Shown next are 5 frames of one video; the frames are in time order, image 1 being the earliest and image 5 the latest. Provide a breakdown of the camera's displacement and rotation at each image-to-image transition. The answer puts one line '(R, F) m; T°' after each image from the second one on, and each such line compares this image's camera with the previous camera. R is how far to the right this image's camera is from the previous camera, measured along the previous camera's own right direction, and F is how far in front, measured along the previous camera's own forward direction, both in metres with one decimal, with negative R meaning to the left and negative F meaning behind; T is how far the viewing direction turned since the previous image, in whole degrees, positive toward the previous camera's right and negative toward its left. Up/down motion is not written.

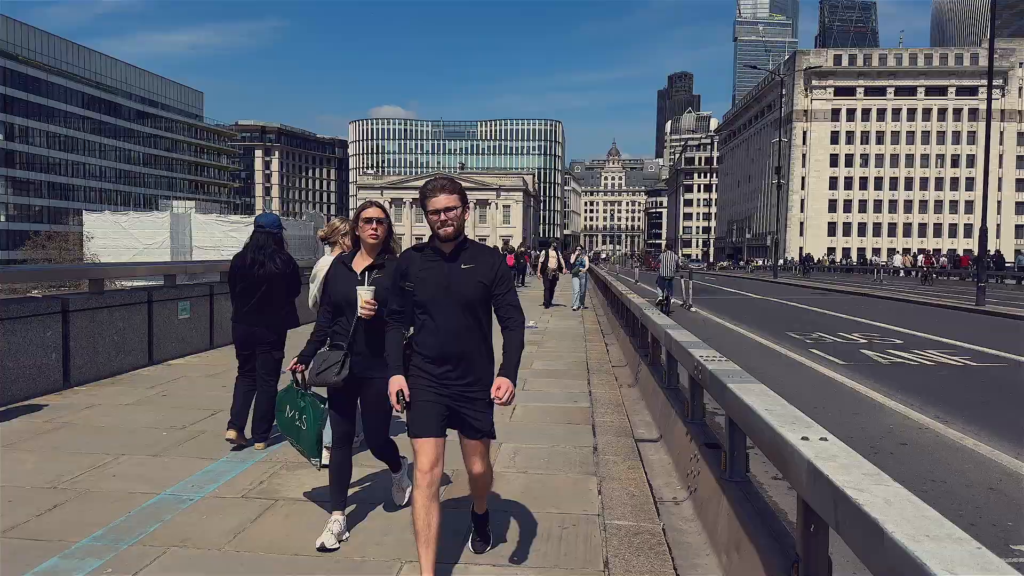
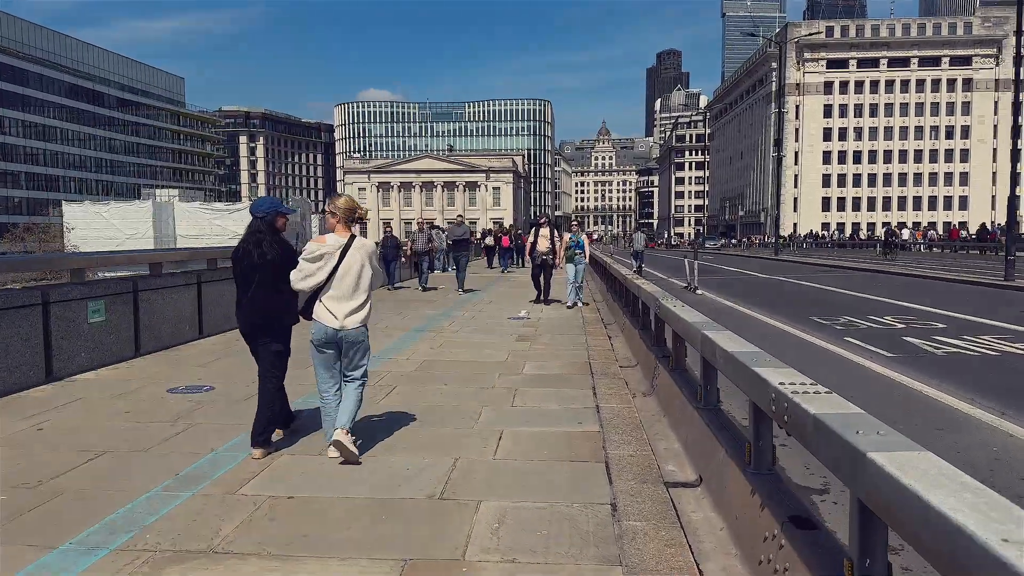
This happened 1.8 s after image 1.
(+0.1, +1.8) m; +1°
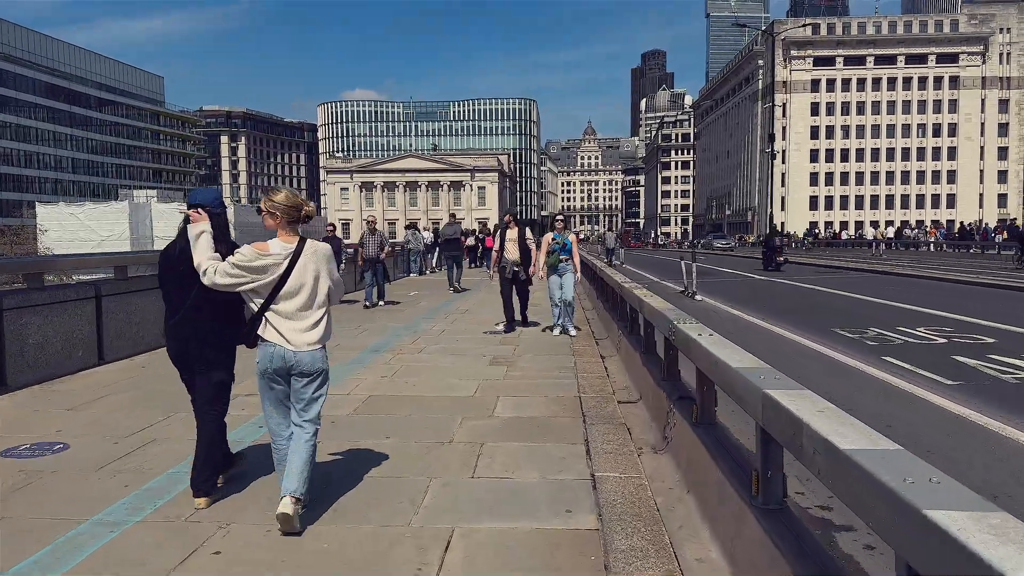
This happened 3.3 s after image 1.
(+0.2, +1.9) m; +1°
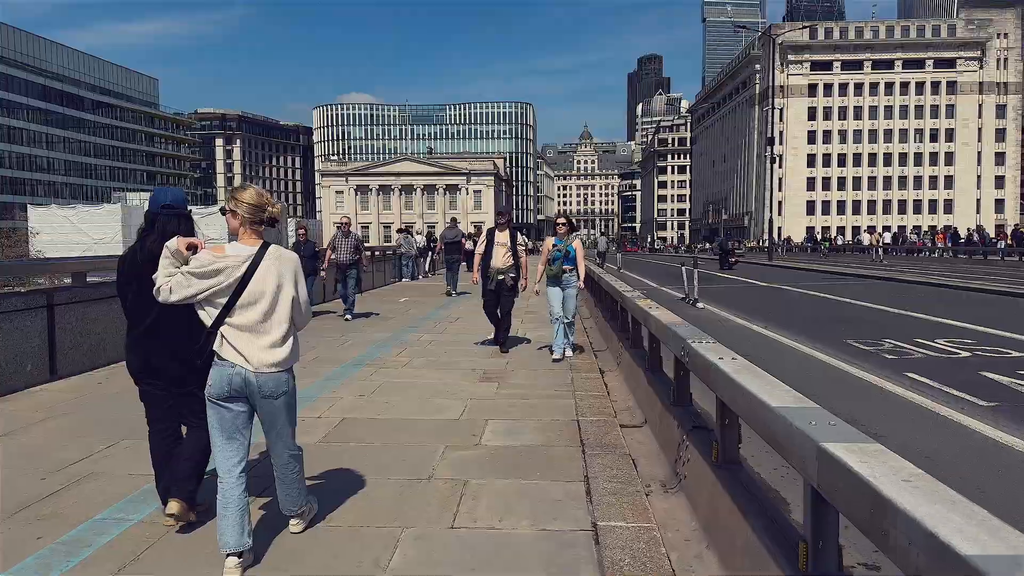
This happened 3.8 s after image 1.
(0.0, +0.7) m; 0°
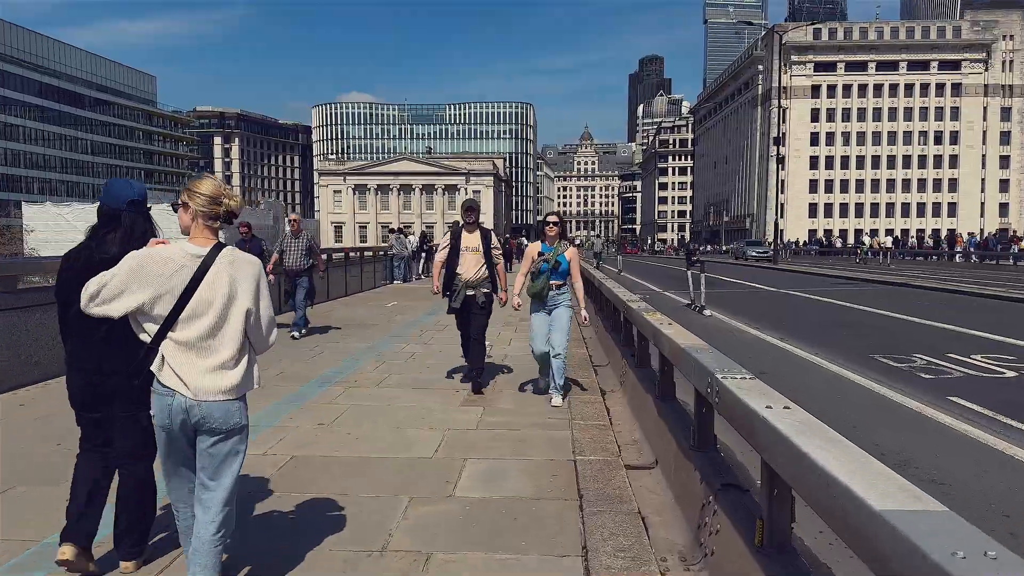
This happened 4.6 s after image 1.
(+0.1, +1.1) m; 0°
